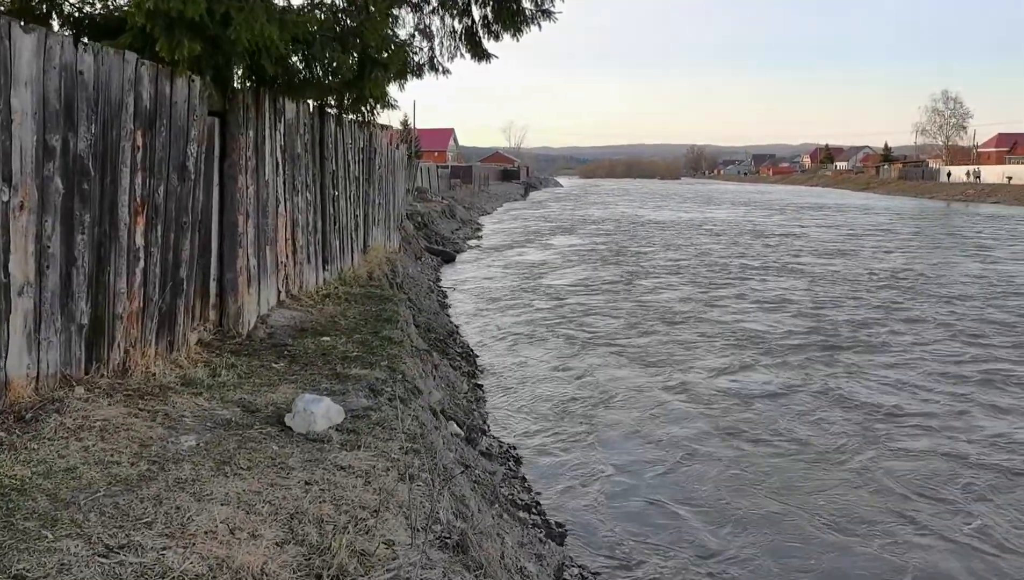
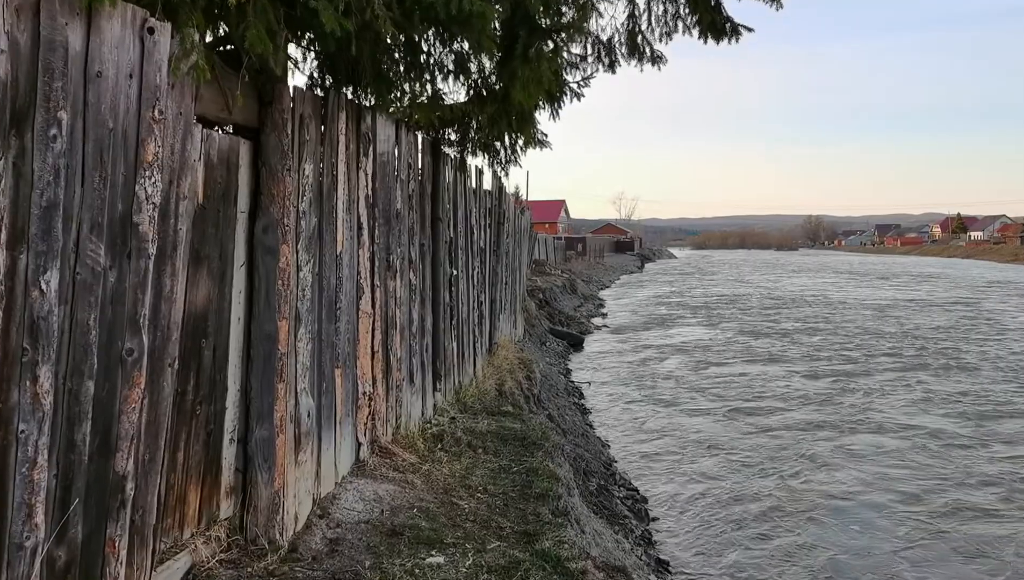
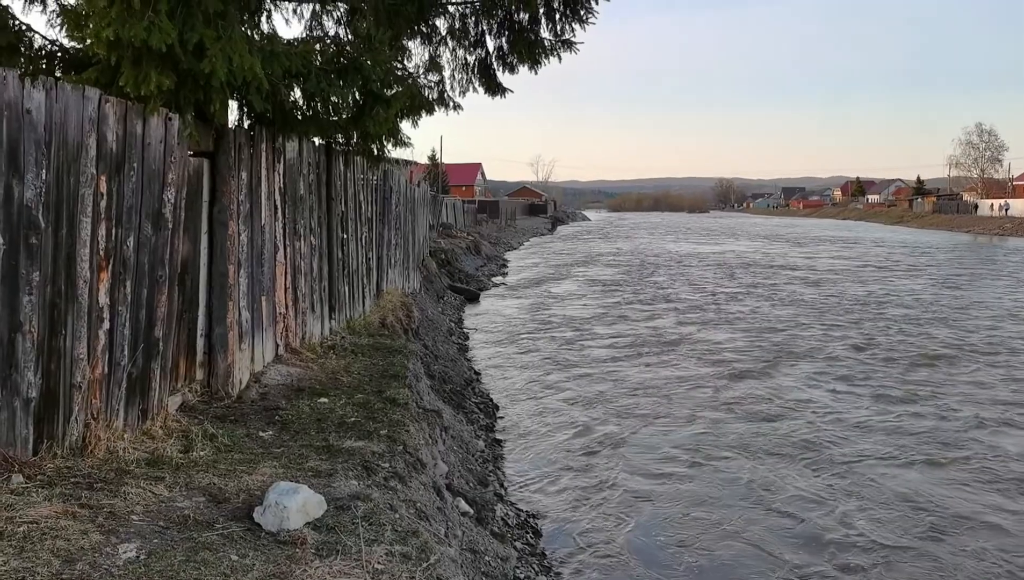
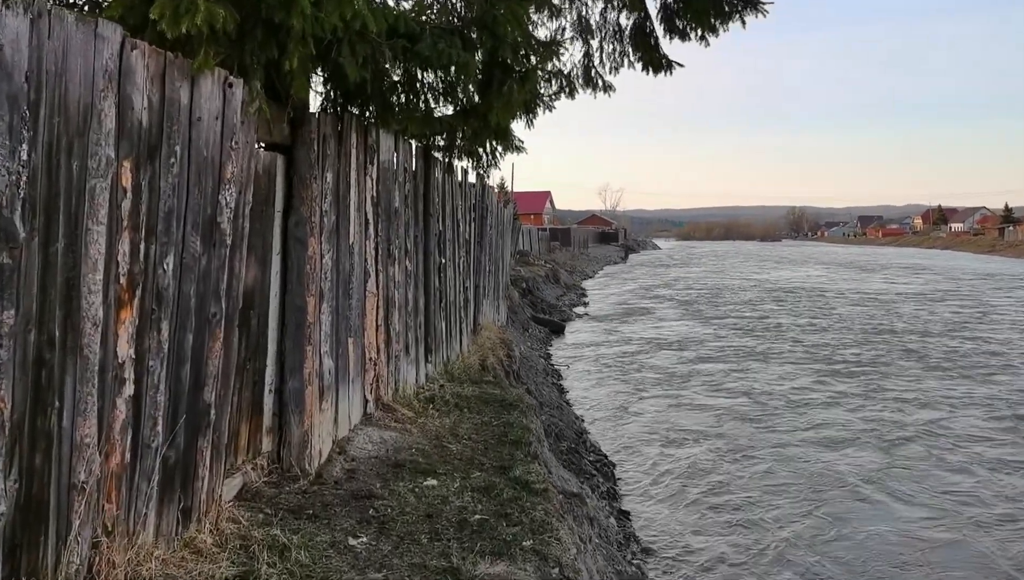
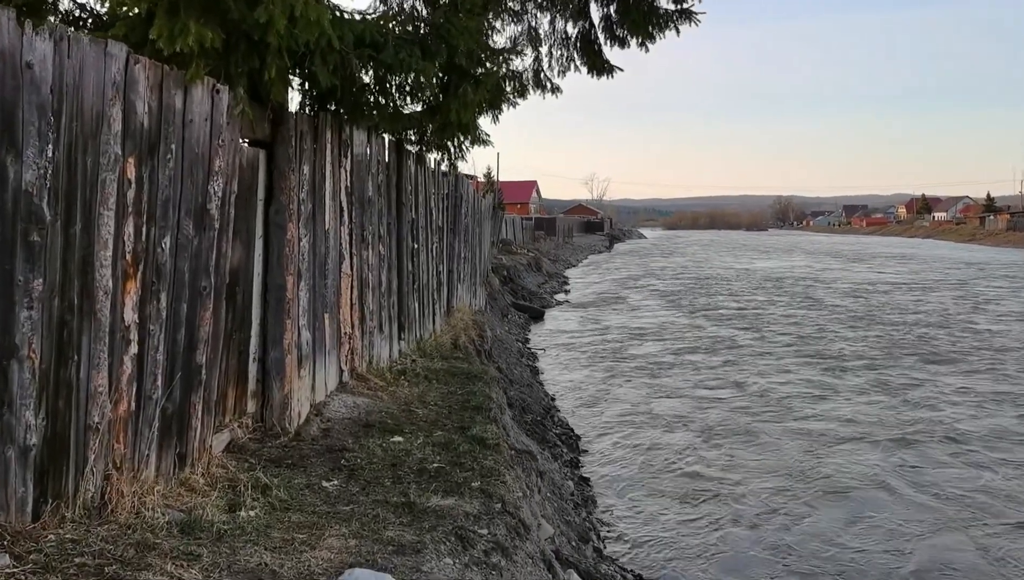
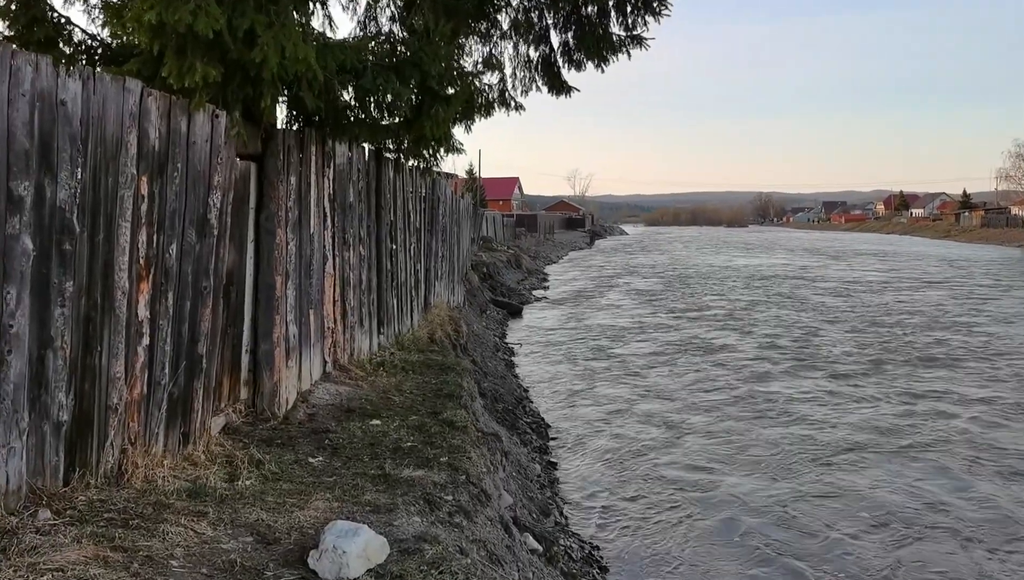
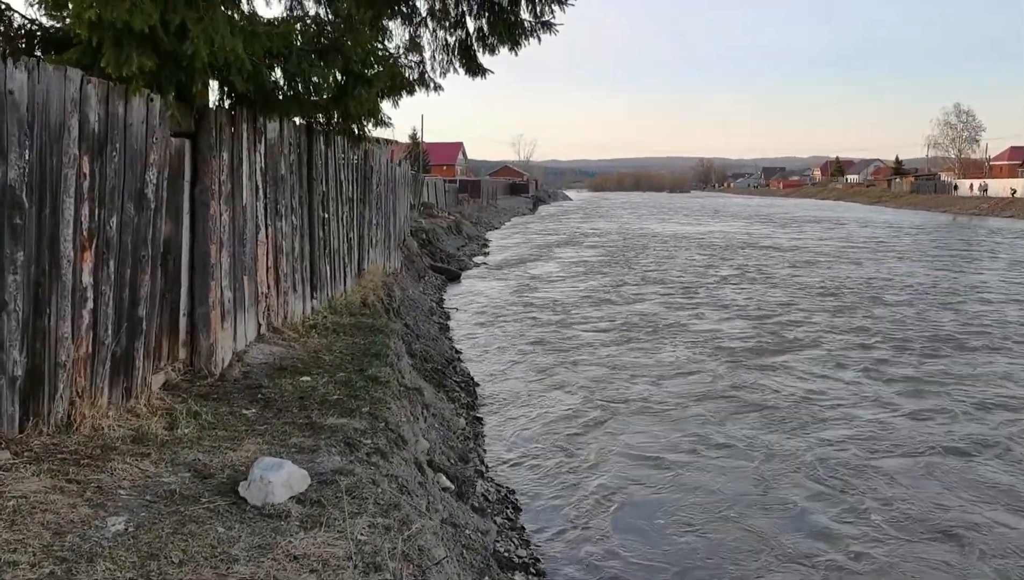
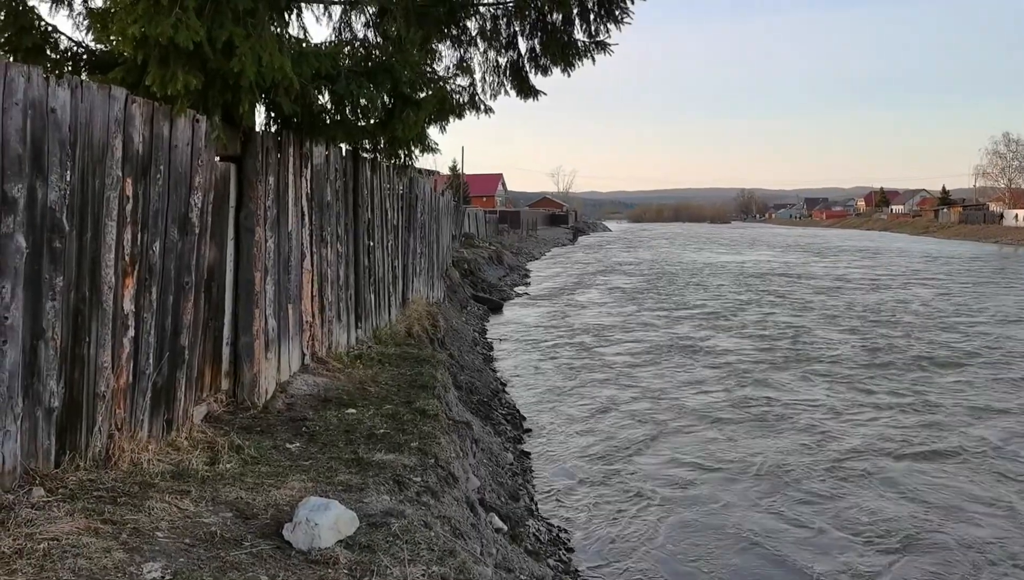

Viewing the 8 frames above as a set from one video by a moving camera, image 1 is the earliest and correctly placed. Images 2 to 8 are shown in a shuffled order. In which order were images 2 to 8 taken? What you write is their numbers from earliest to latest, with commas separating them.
7, 3, 8, 6, 5, 4, 2
